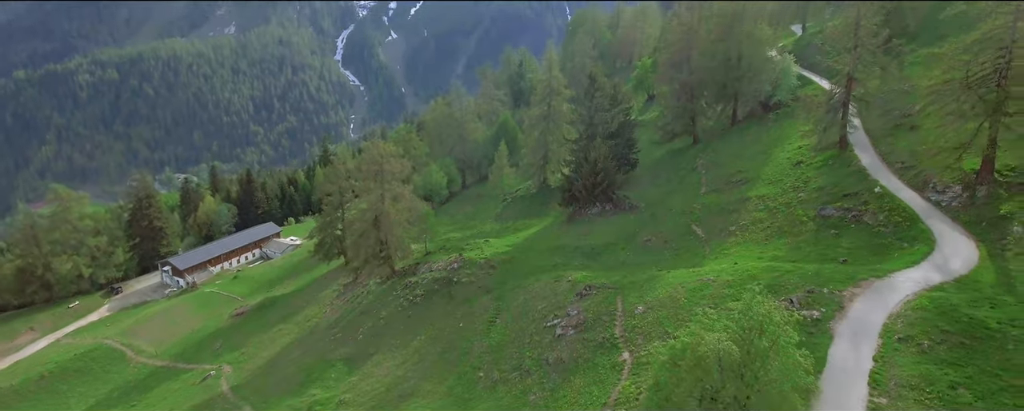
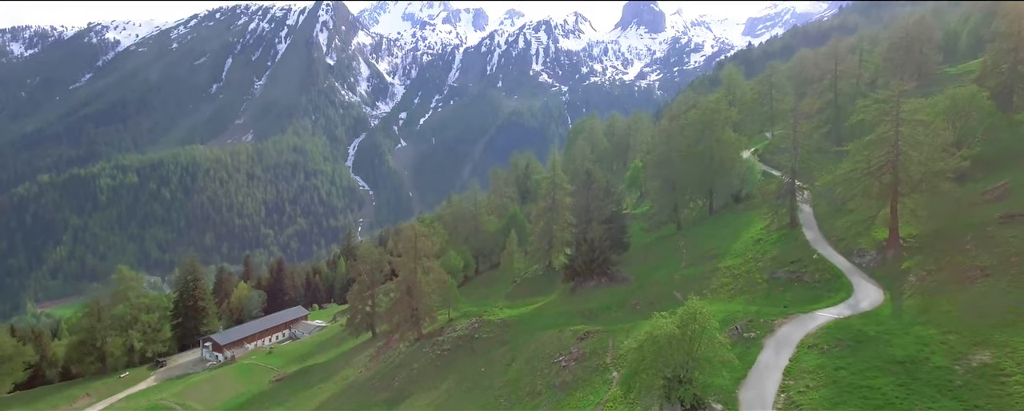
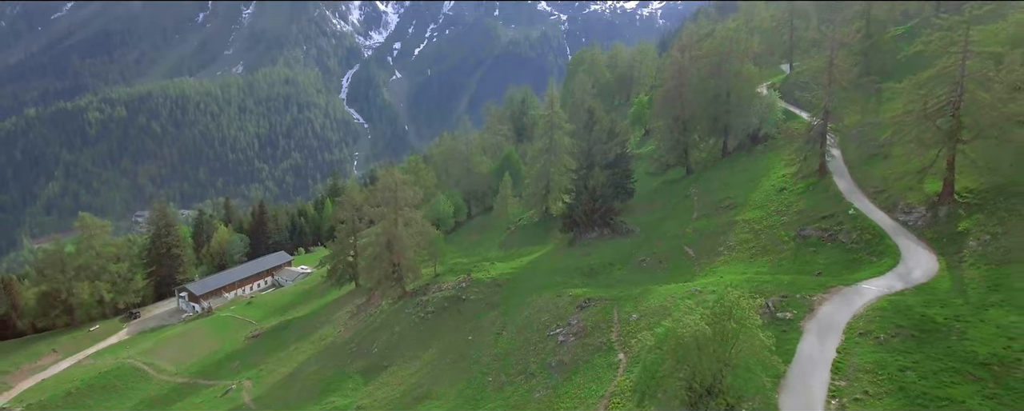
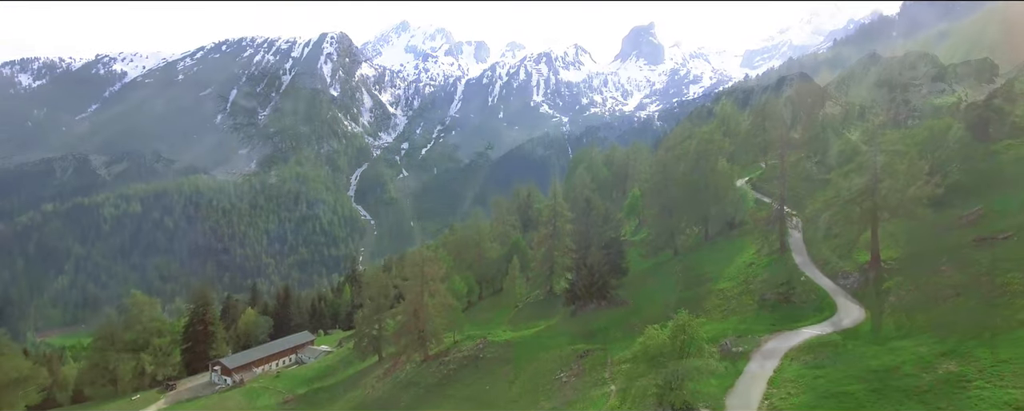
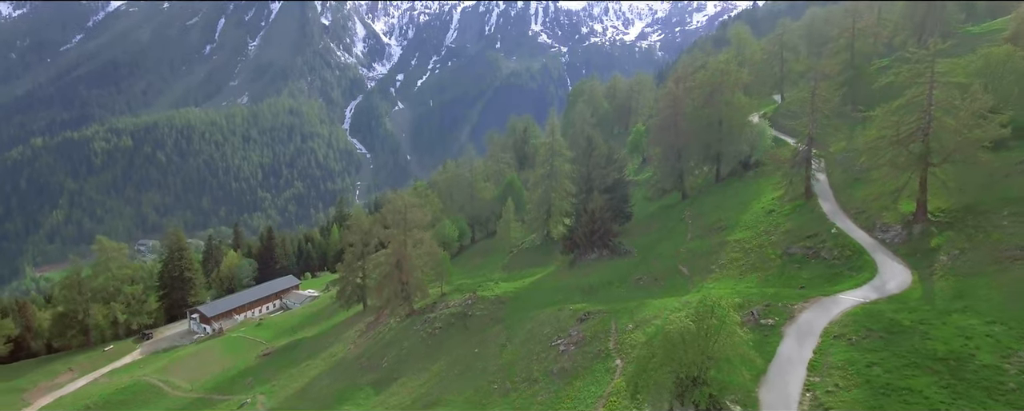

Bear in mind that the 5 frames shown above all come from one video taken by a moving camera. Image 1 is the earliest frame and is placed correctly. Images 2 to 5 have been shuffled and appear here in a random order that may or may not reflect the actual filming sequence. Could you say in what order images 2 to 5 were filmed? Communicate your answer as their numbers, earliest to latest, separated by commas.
3, 5, 2, 4
